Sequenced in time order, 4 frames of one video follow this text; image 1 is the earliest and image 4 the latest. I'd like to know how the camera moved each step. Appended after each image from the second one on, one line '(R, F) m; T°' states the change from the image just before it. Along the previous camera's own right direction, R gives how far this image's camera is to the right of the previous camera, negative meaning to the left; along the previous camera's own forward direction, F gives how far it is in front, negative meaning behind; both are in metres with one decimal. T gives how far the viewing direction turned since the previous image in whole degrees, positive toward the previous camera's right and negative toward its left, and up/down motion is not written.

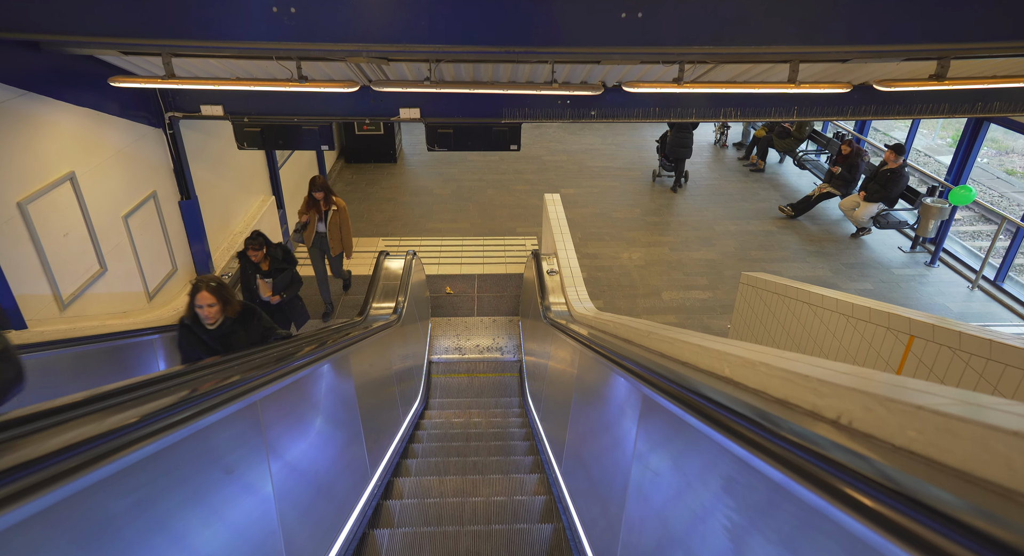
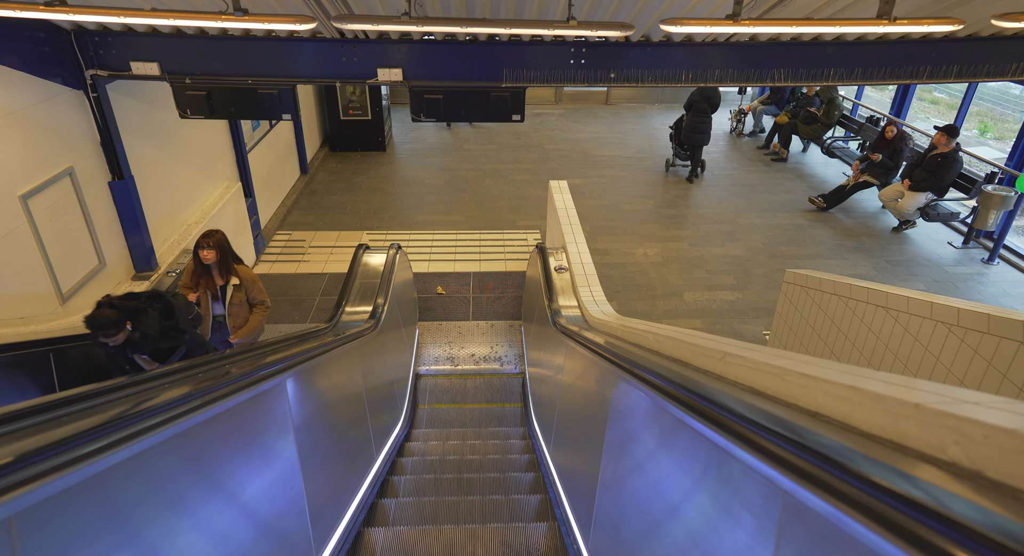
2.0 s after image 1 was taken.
(0.0, +0.9) m; 0°
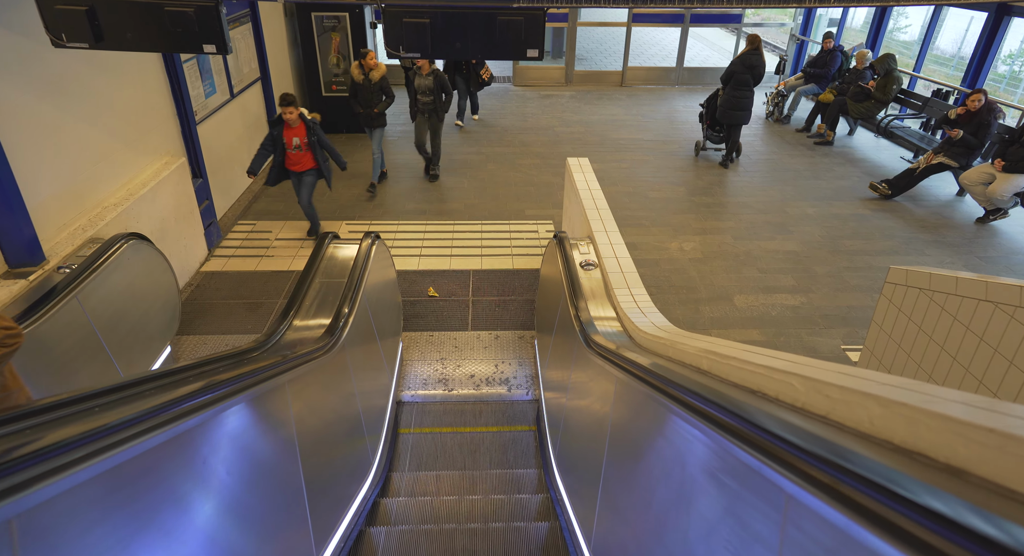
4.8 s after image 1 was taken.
(-0.1, +1.2) m; 0°
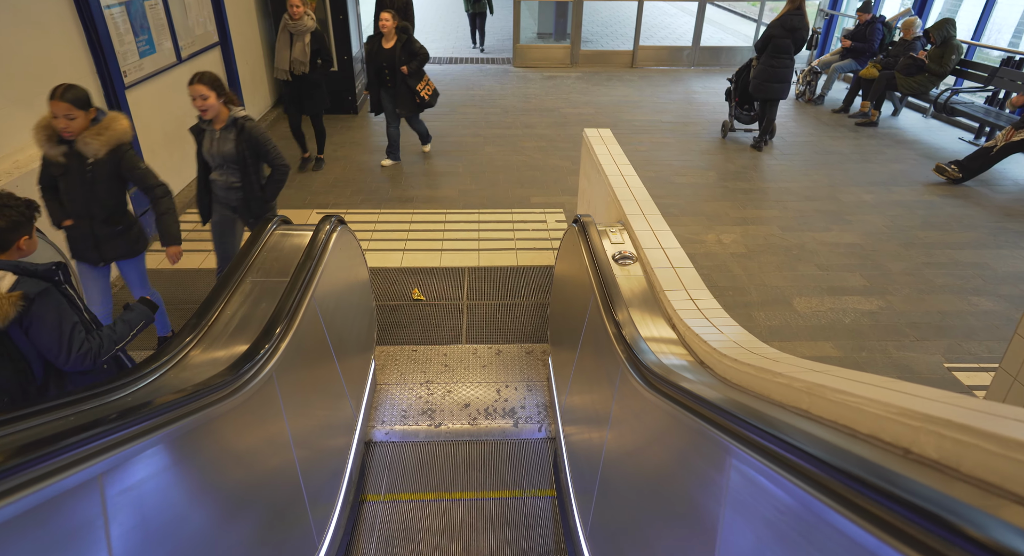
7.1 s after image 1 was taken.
(0.0, +1.0) m; 0°
